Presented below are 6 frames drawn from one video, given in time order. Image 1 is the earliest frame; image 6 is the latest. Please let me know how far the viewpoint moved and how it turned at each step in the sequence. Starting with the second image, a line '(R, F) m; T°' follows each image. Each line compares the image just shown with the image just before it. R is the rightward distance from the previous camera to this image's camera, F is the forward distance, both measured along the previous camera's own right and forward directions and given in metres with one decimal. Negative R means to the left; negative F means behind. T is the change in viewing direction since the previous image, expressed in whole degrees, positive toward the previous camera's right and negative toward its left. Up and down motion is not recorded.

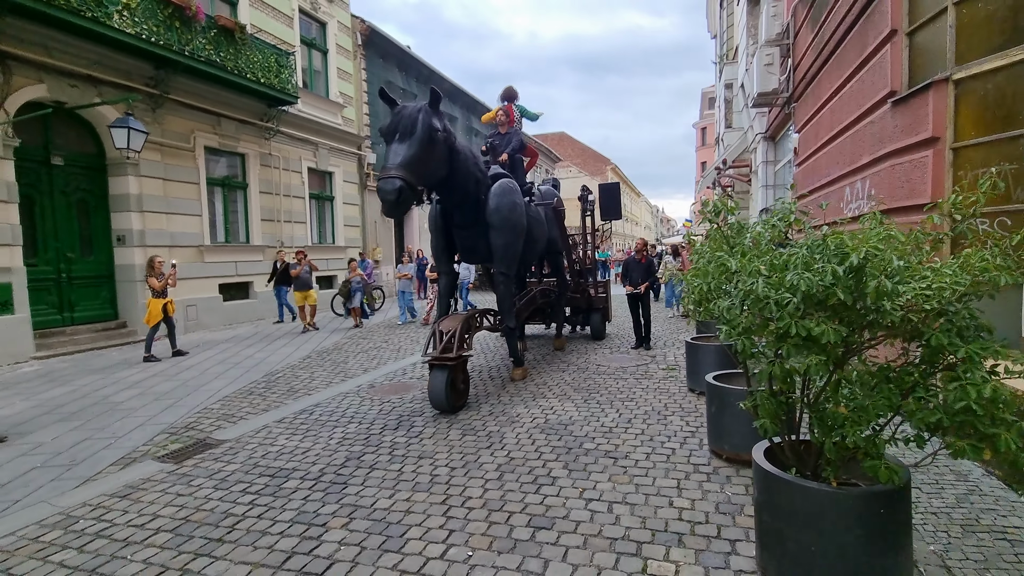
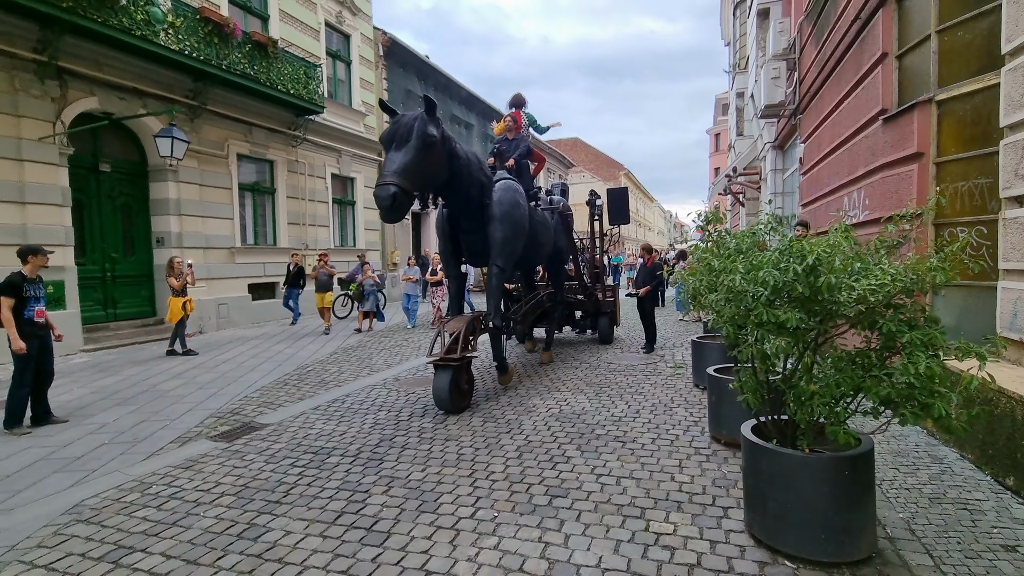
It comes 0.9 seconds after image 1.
(-0.1, -0.4) m; -1°
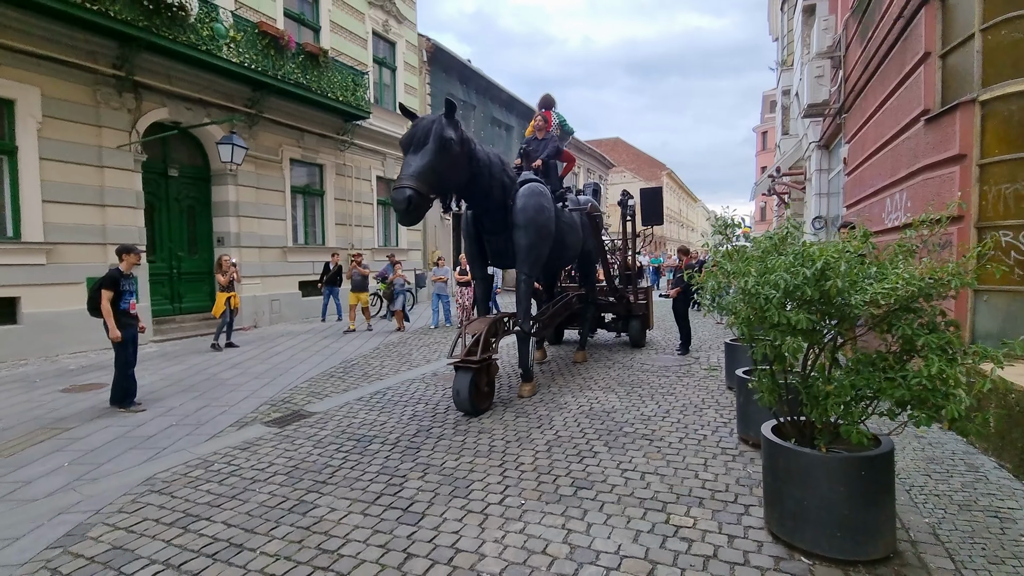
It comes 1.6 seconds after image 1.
(+0.1, -0.2) m; -5°
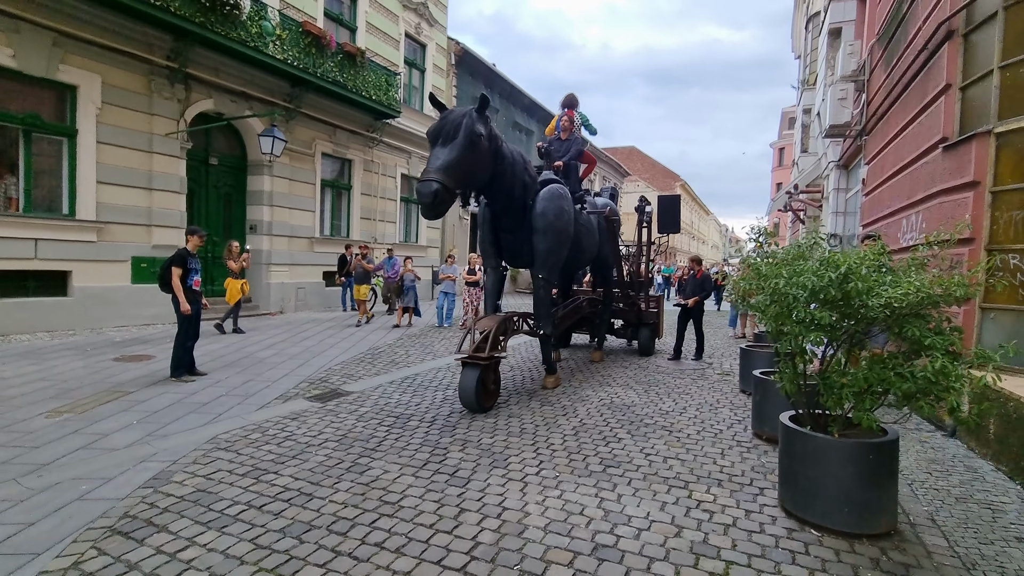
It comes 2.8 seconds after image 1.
(-0.3, -0.4) m; -1°
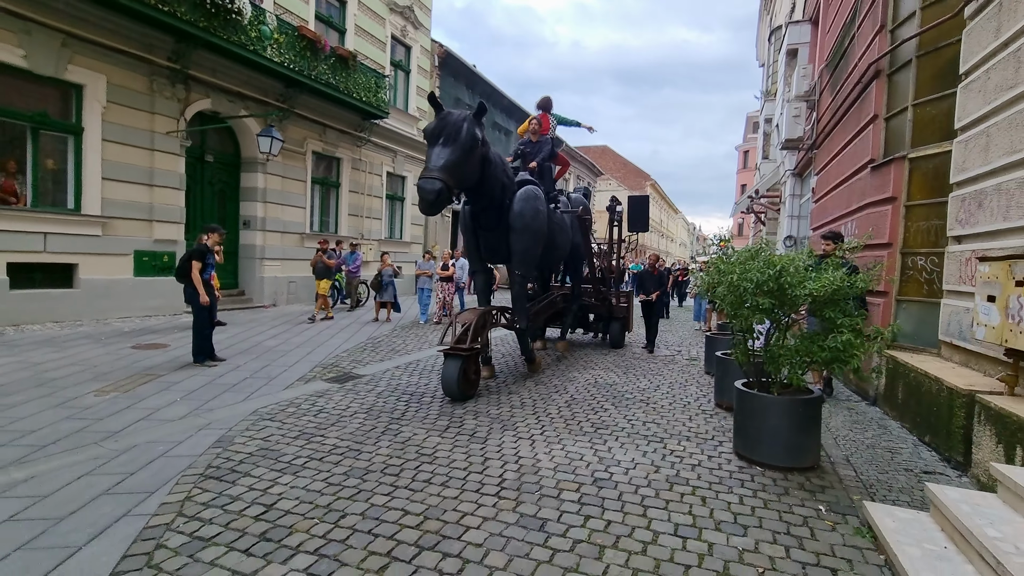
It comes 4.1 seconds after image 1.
(-0.3, -0.8) m; +3°
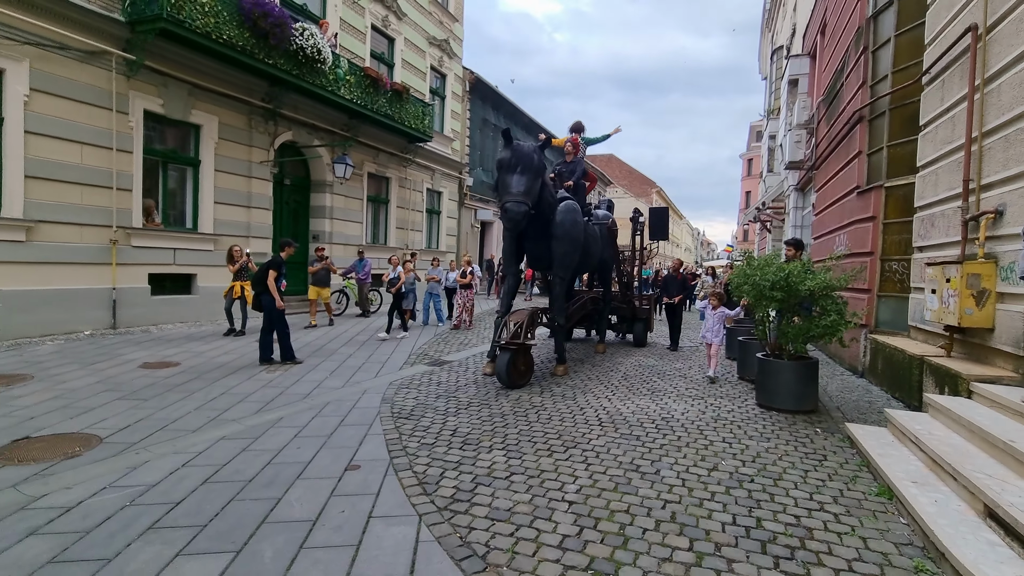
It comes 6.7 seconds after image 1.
(-0.9, -1.7) m; -1°
